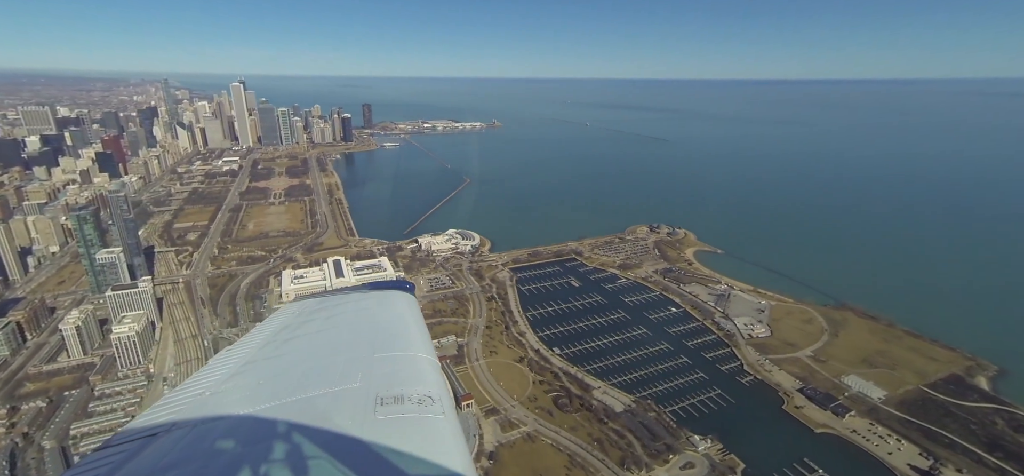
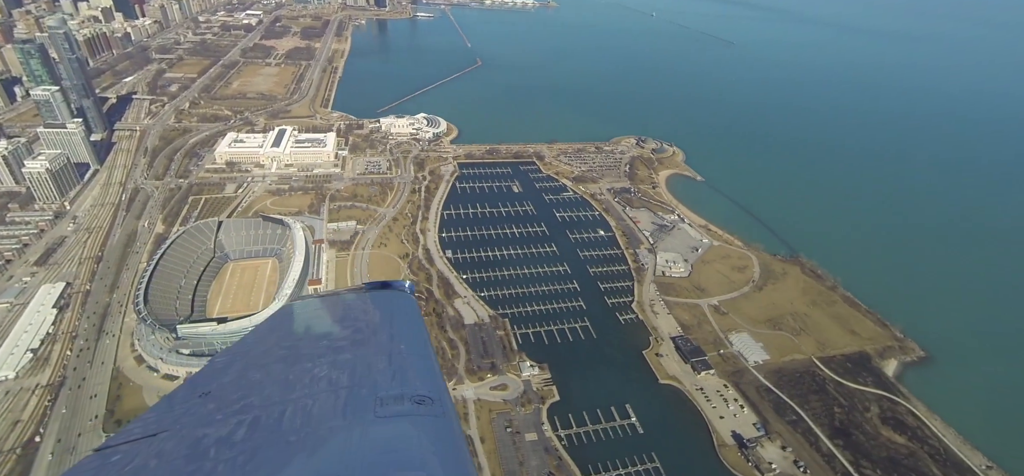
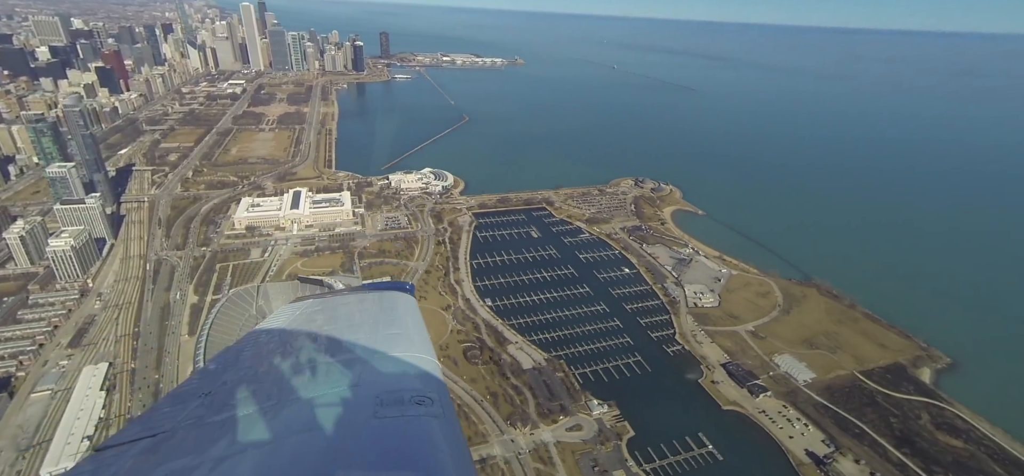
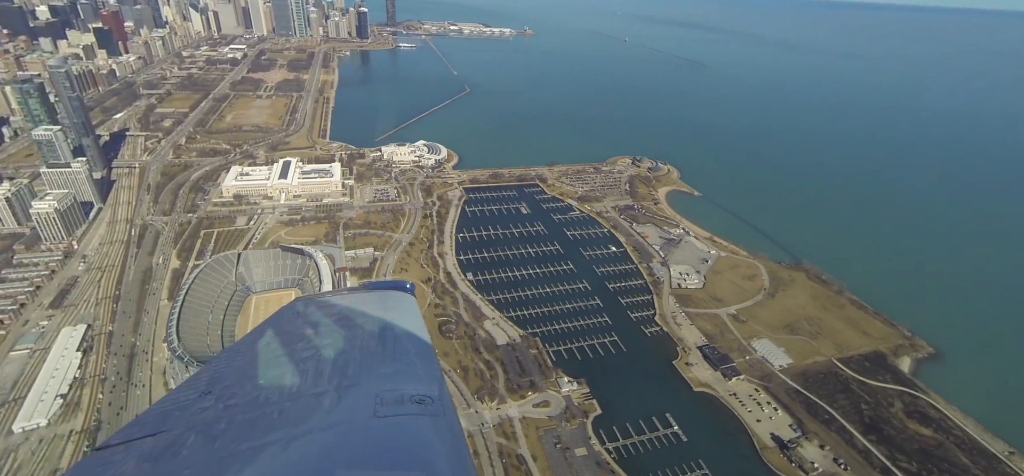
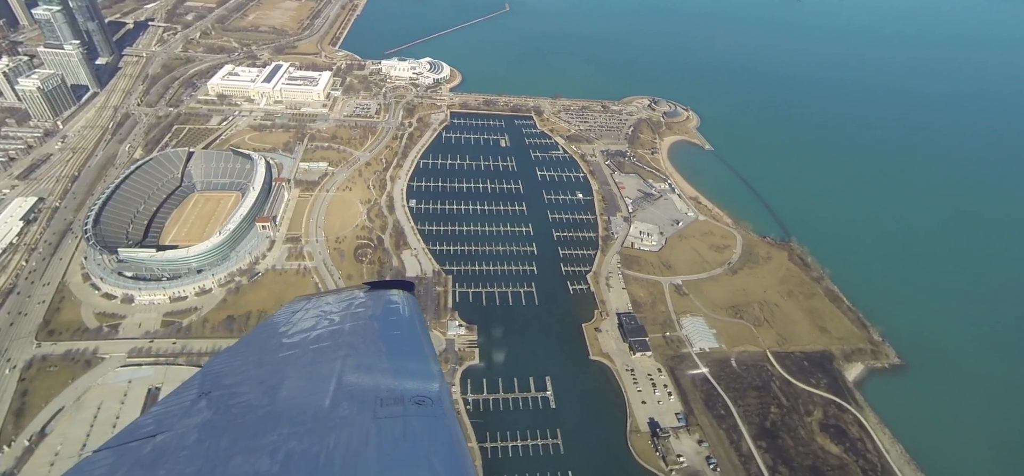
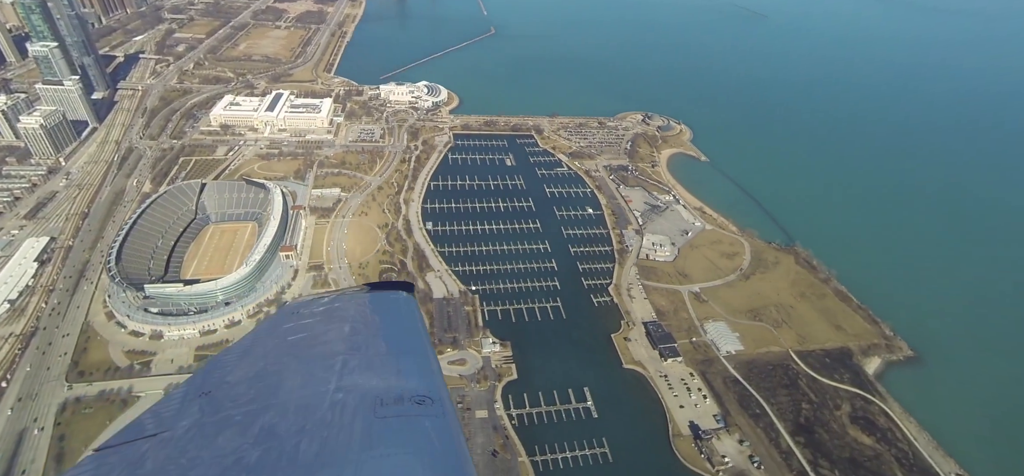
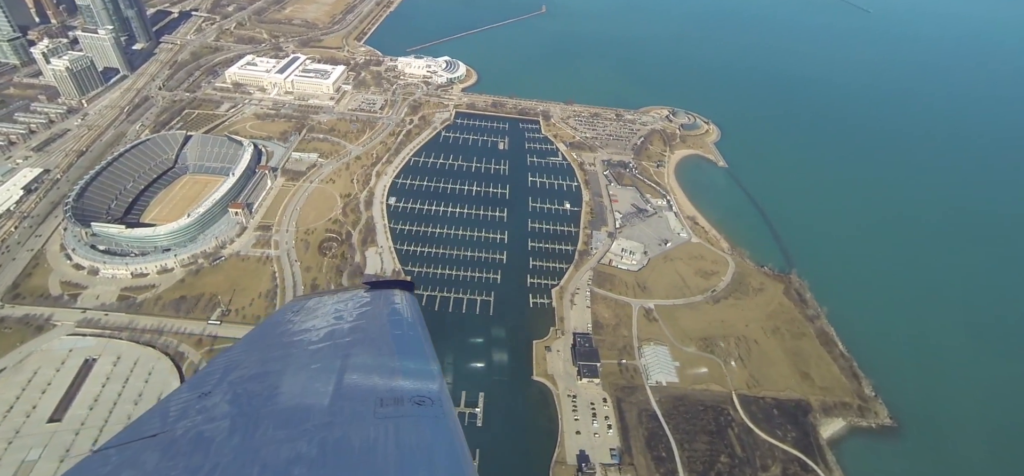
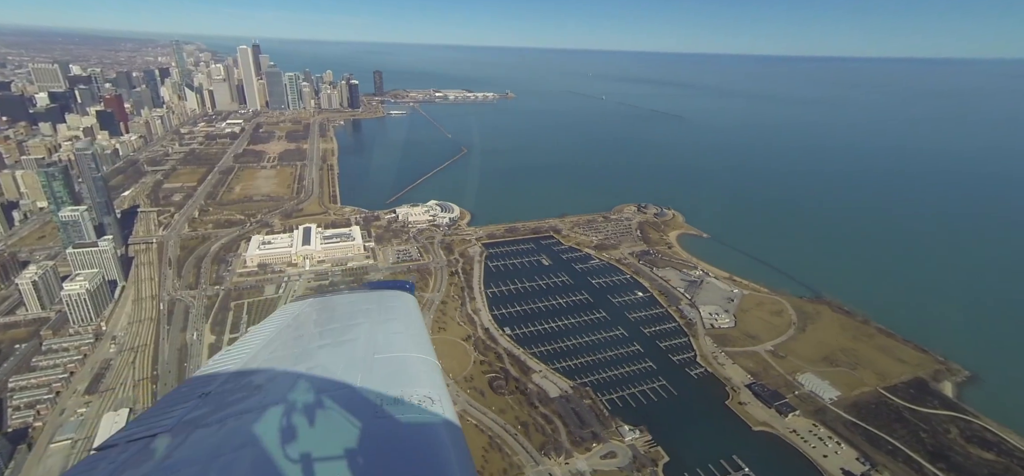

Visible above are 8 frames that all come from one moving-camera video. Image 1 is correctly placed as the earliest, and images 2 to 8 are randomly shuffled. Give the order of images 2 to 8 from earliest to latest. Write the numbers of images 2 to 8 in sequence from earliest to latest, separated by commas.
8, 3, 4, 2, 6, 5, 7
